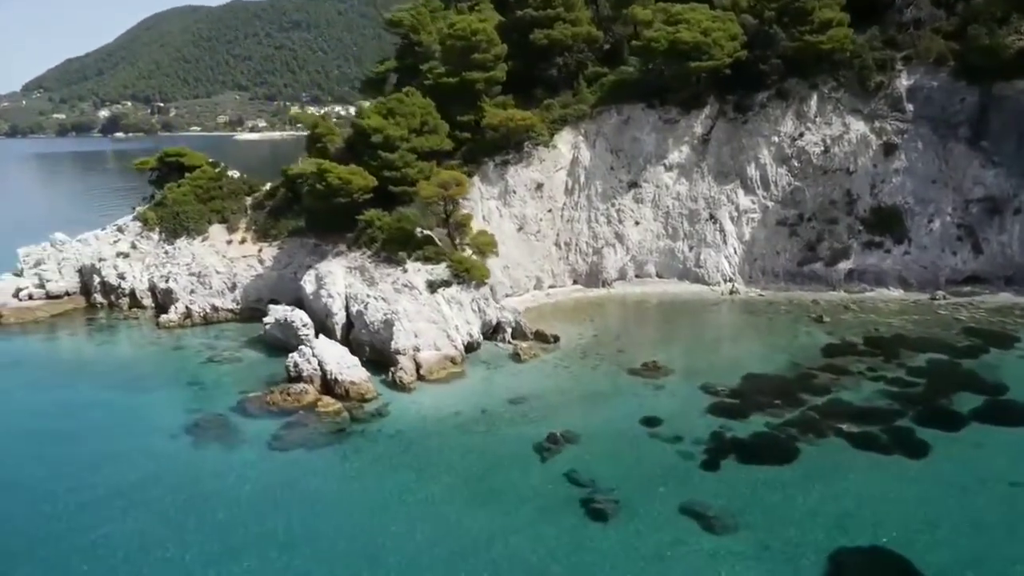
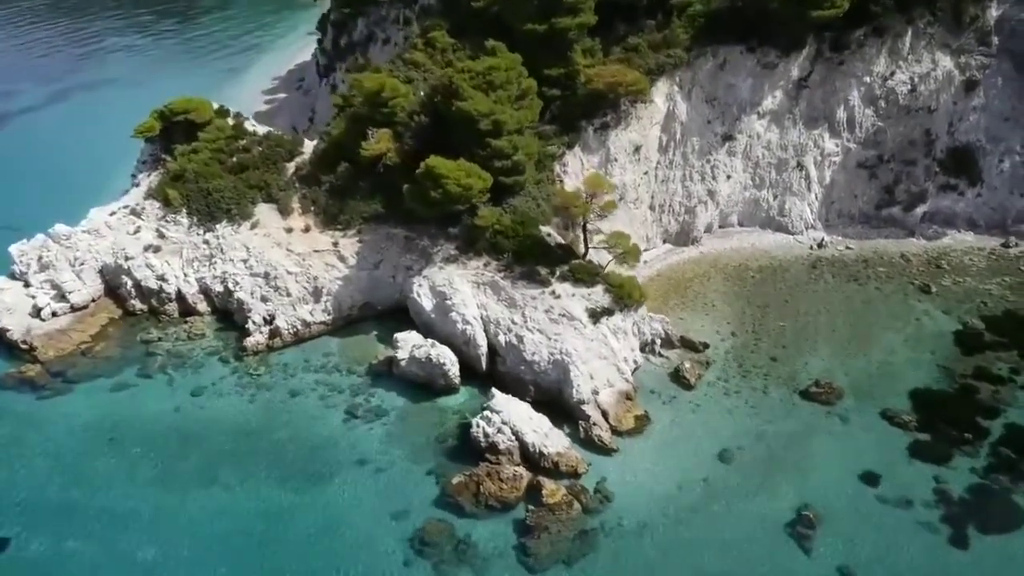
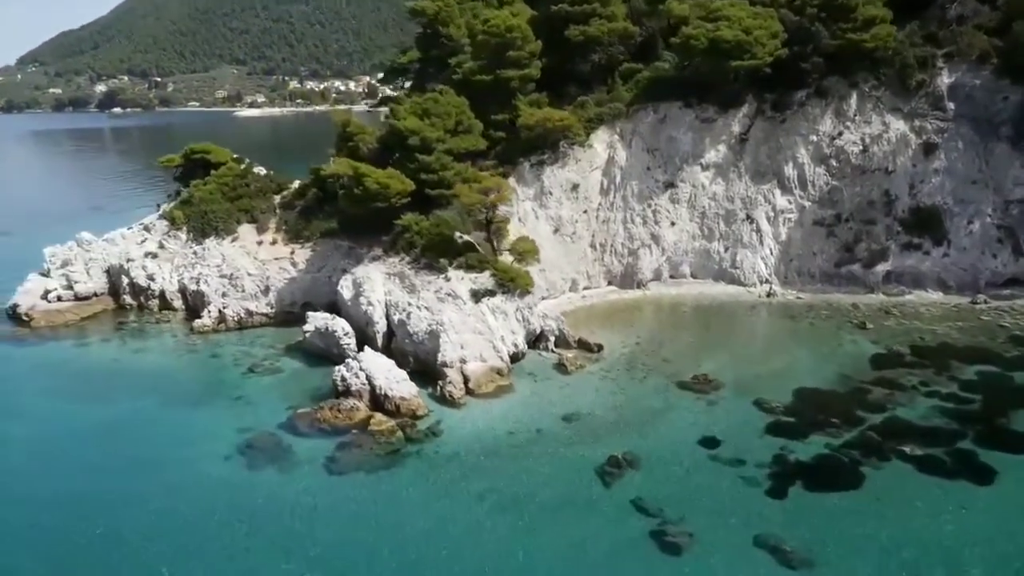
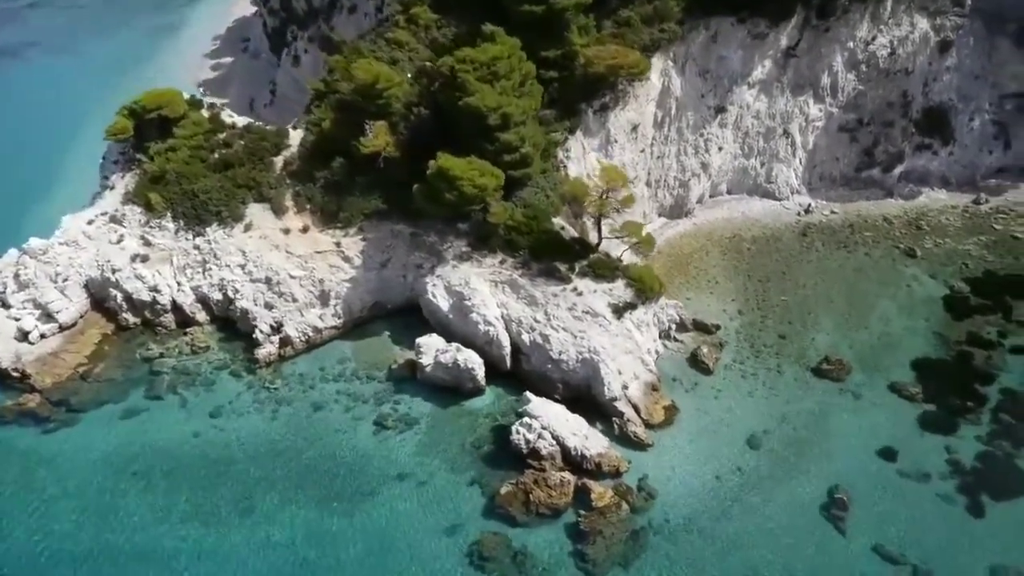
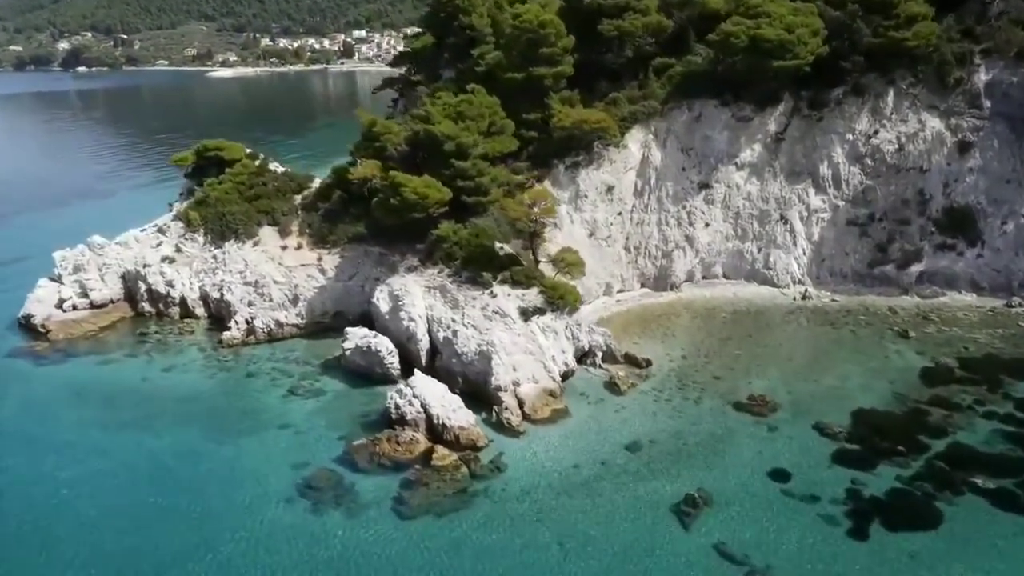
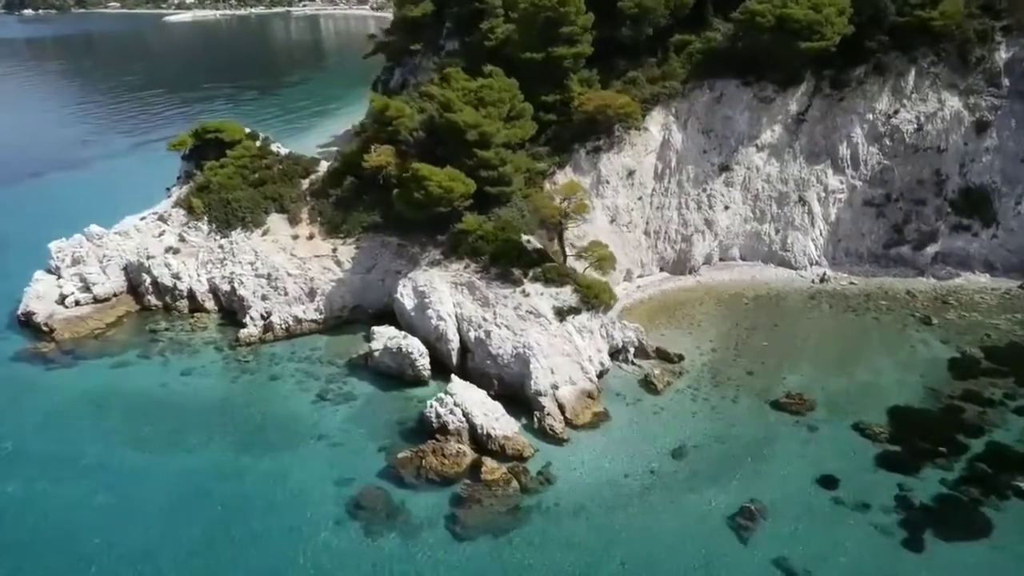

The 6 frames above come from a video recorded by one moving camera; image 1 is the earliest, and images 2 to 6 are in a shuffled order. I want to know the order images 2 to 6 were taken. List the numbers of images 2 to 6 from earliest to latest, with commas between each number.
3, 5, 6, 2, 4
